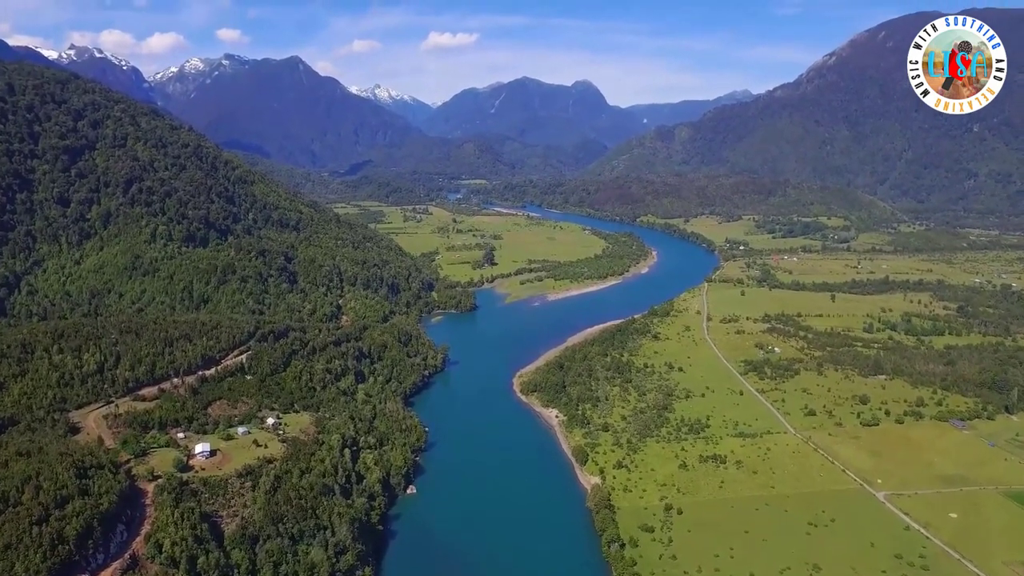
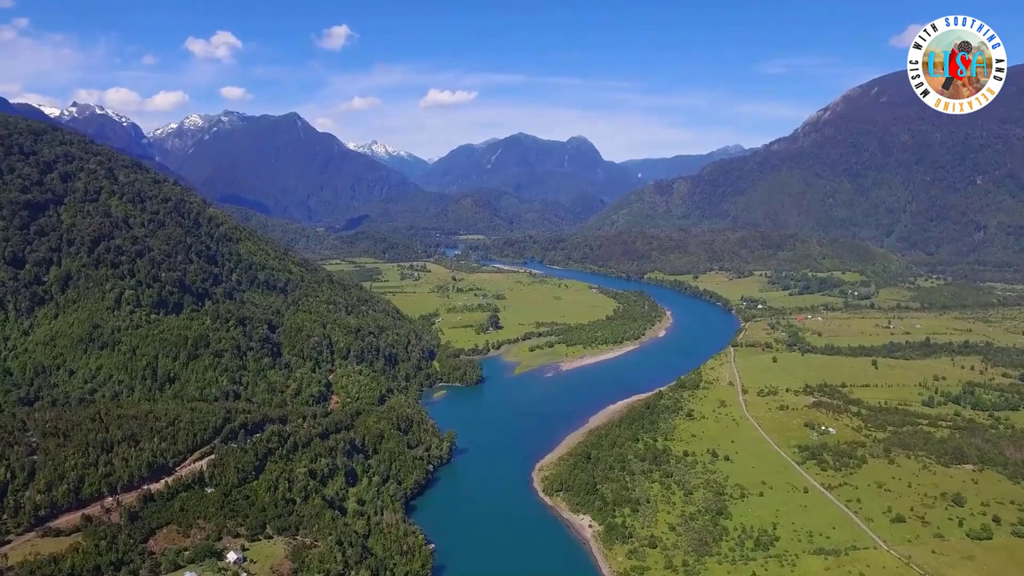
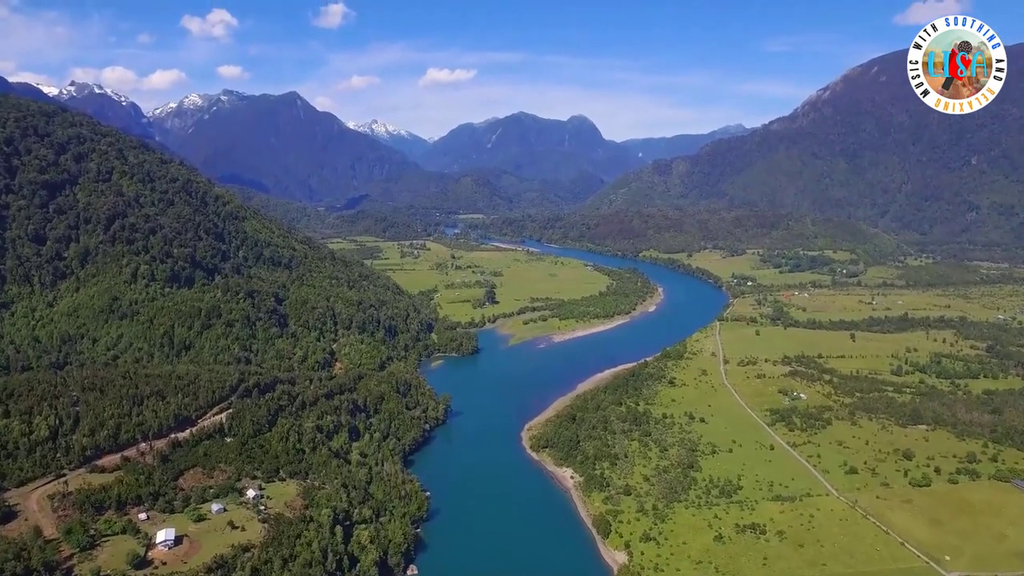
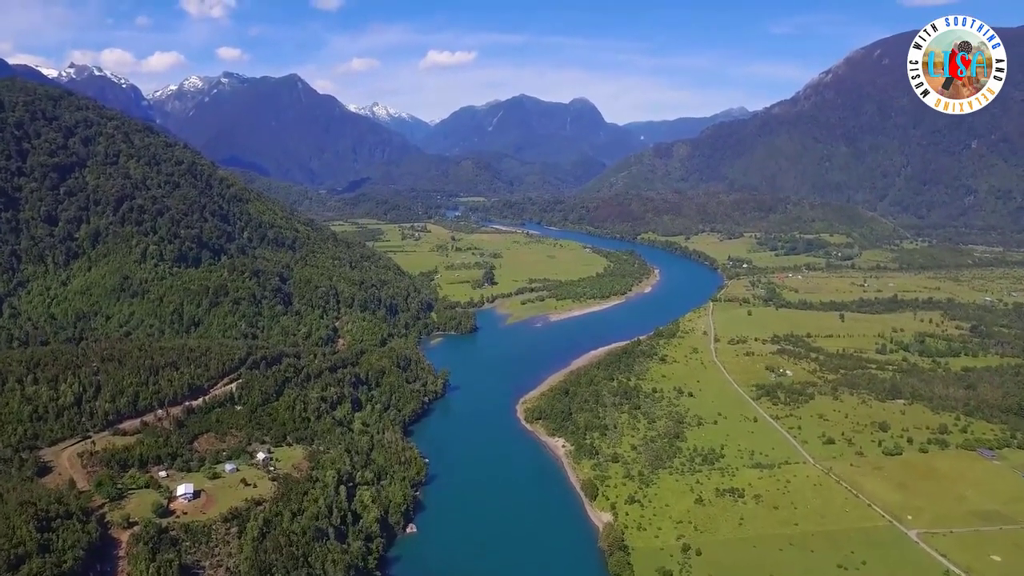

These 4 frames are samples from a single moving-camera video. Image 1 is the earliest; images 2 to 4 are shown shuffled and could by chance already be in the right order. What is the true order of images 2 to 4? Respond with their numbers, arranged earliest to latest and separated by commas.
4, 3, 2
